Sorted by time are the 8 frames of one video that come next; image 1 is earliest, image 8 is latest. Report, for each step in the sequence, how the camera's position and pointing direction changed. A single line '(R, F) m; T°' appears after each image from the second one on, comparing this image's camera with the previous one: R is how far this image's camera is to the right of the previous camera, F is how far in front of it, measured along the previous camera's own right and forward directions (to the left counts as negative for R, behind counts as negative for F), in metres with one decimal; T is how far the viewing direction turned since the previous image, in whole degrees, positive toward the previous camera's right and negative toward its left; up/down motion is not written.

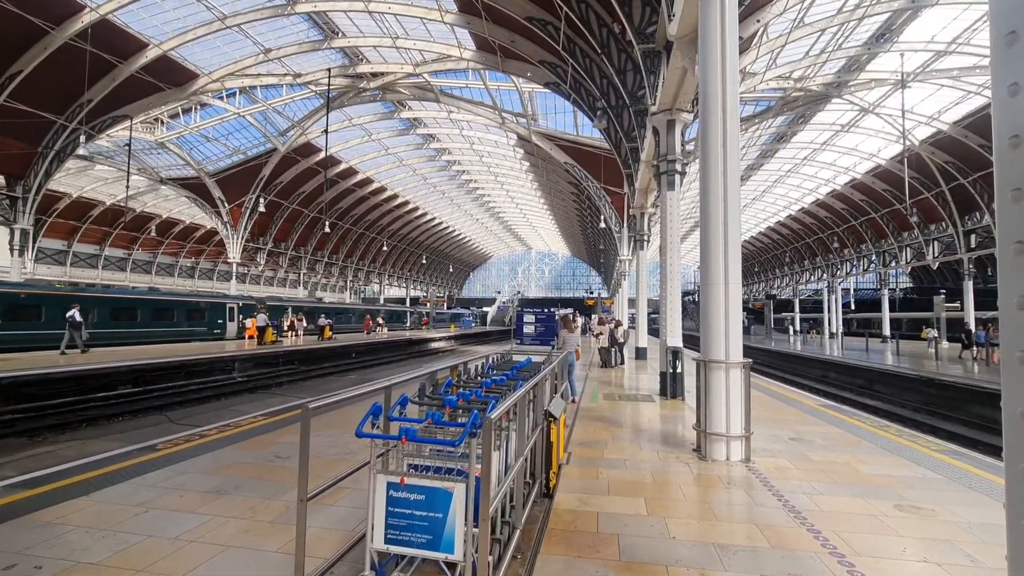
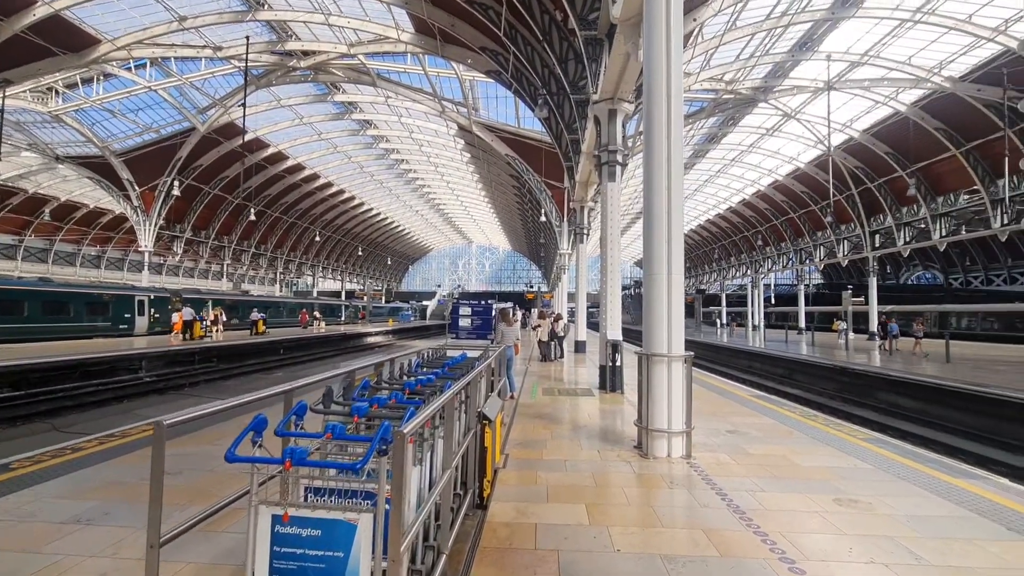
(+0.1, +0.5) m; +7°
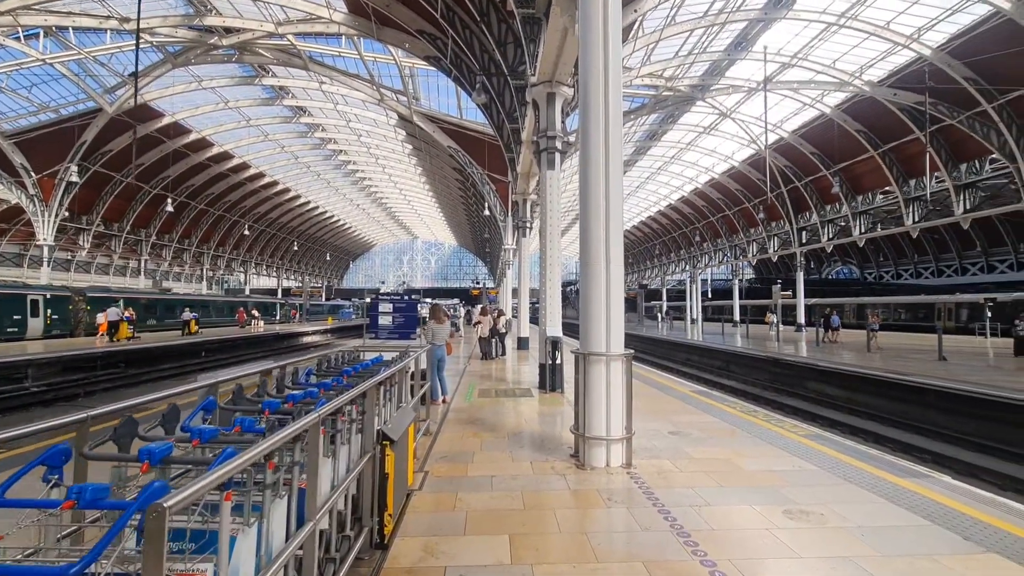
(+0.3, +0.7) m; +6°
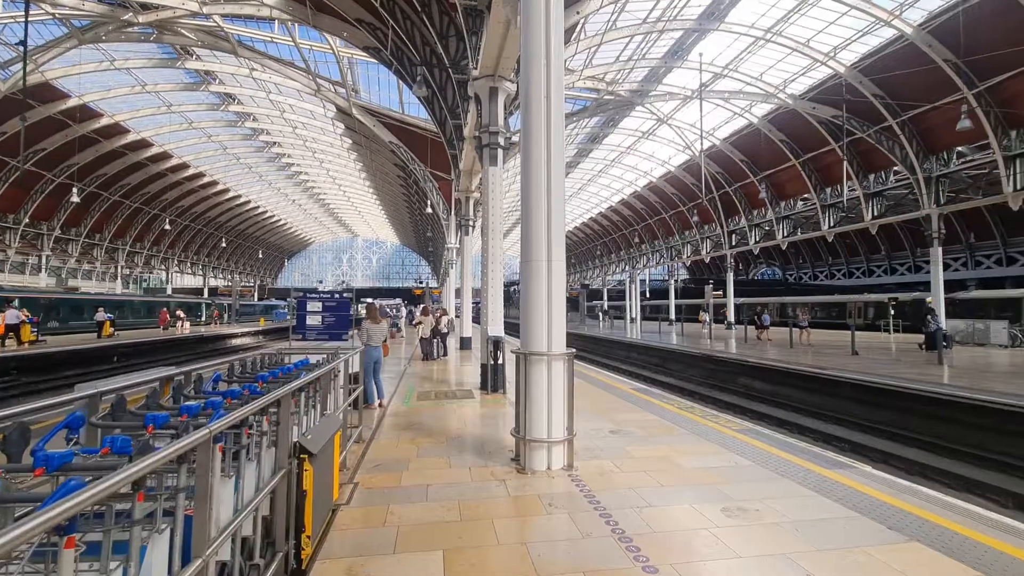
(+0.1, +0.2) m; +7°
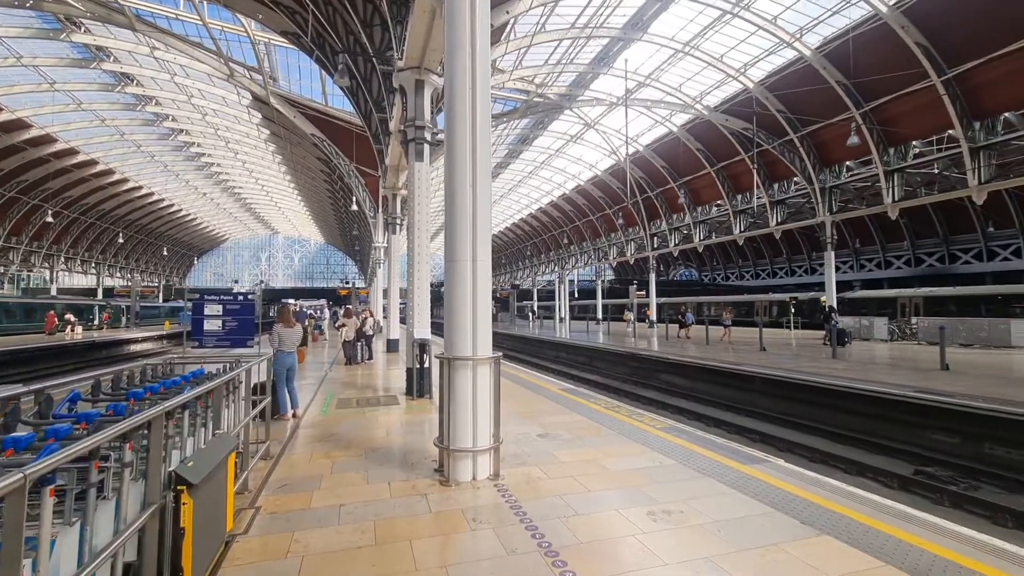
(+0.1, +0.2) m; +8°
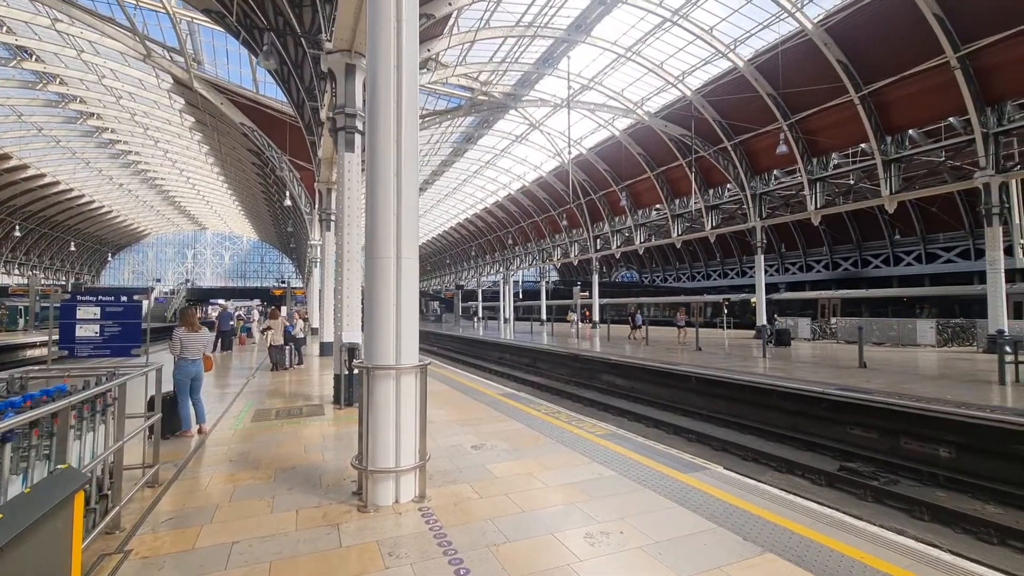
(+0.1, +0.4) m; +6°
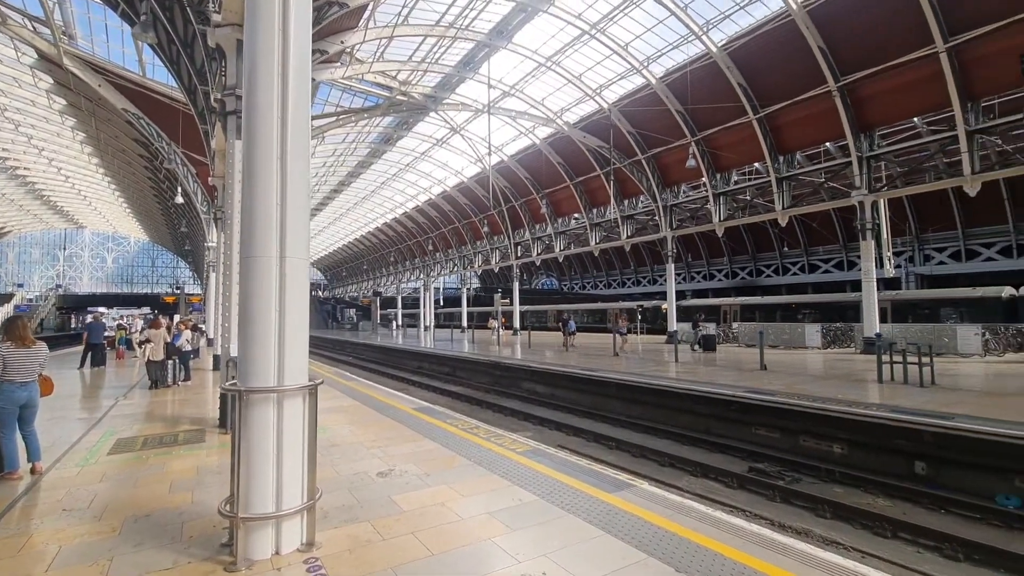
(+0.1, +0.5) m; +9°
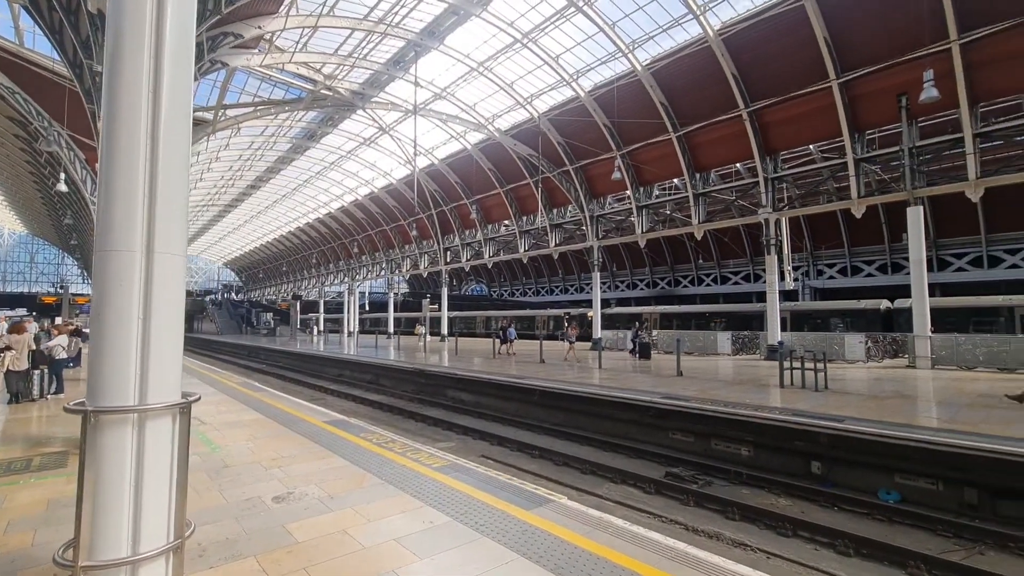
(+0.1, +0.2) m; +8°
